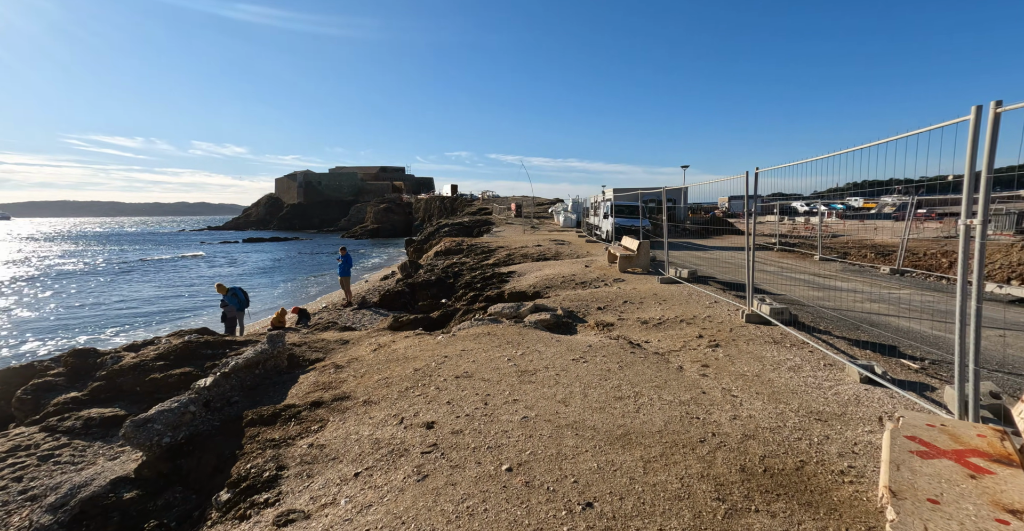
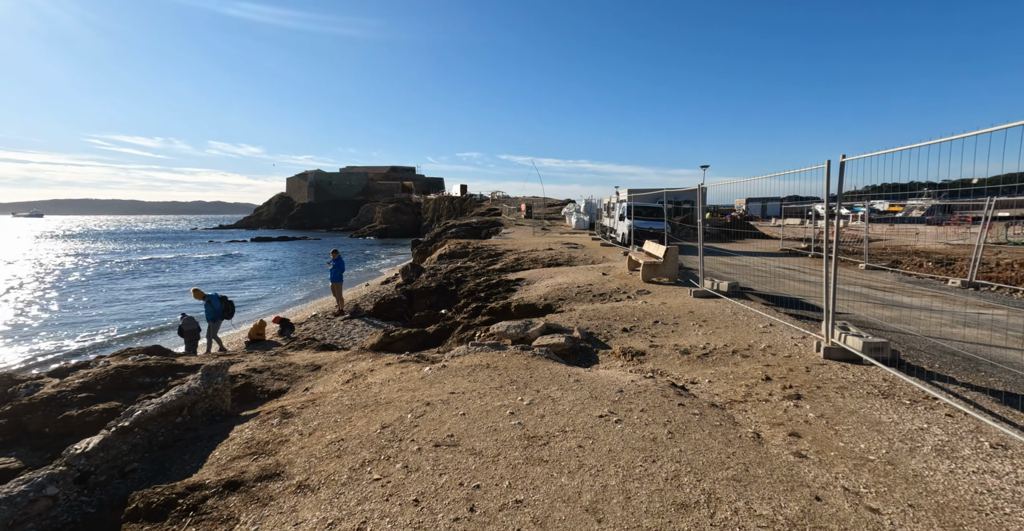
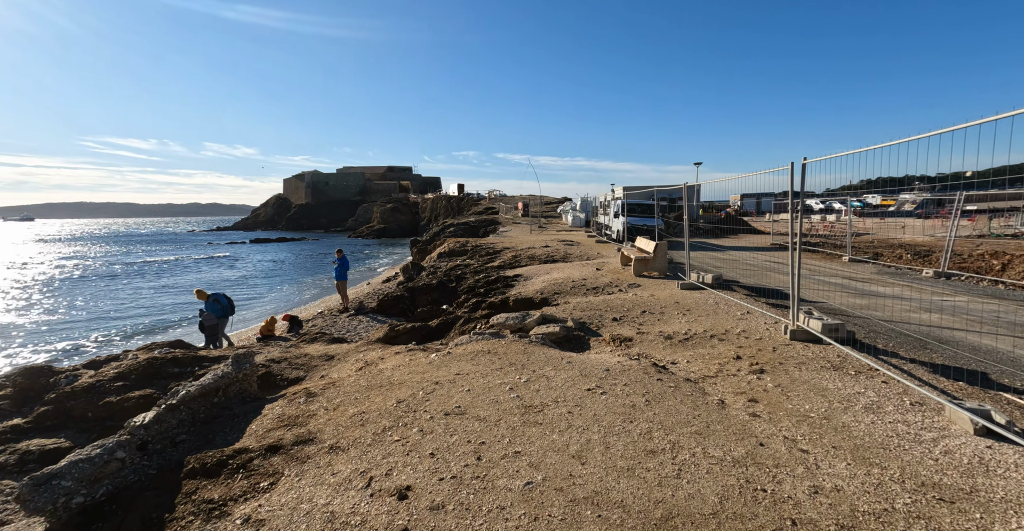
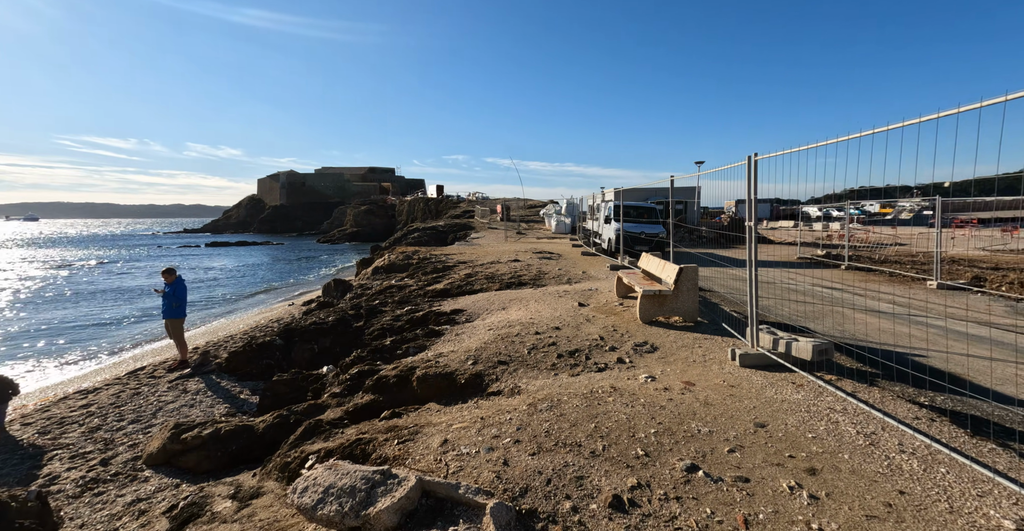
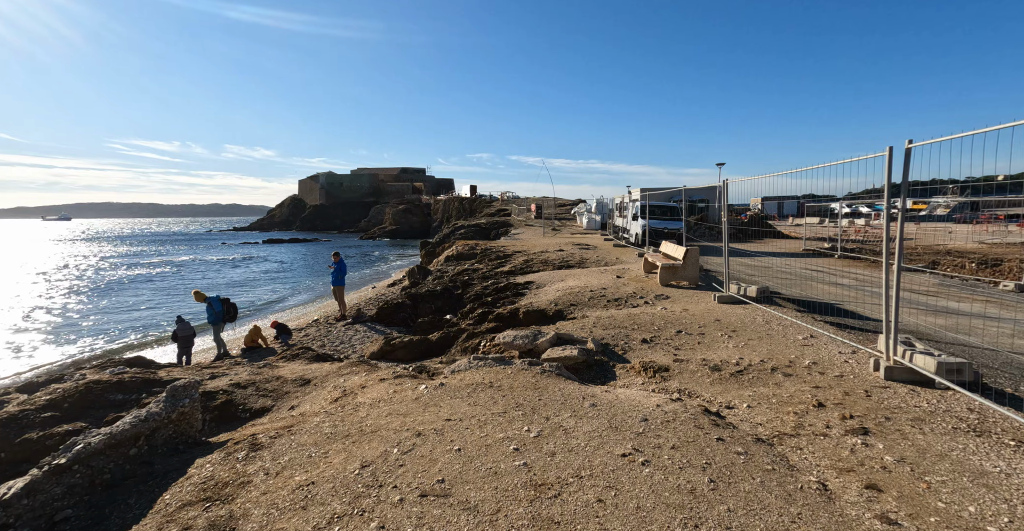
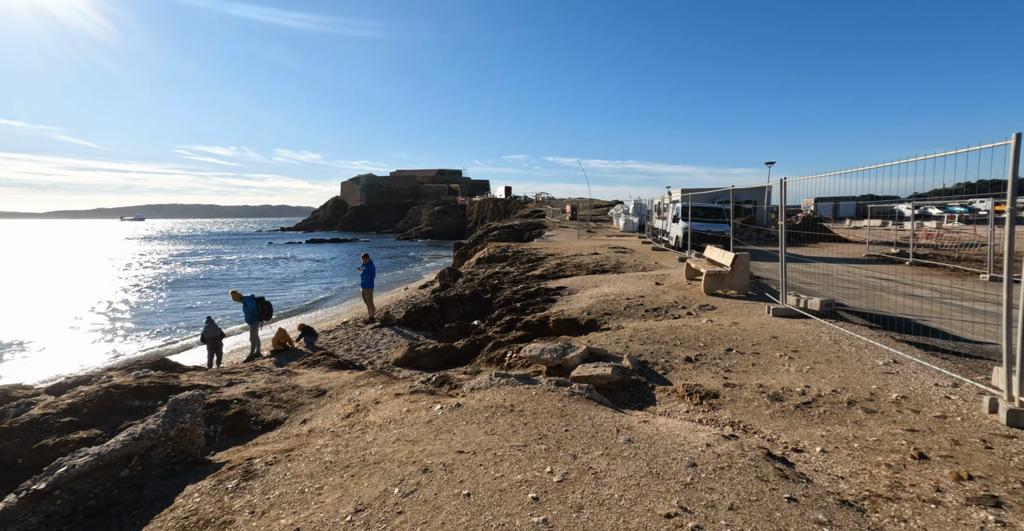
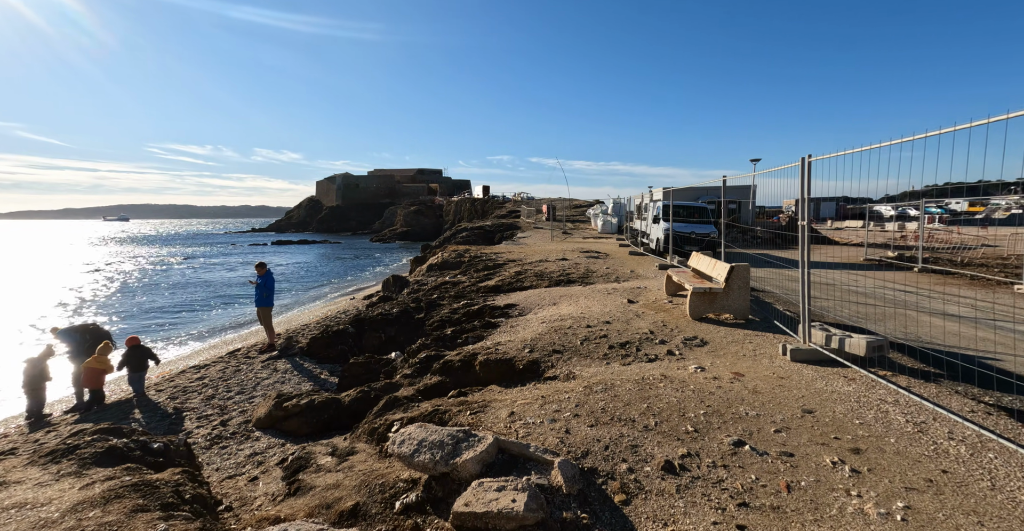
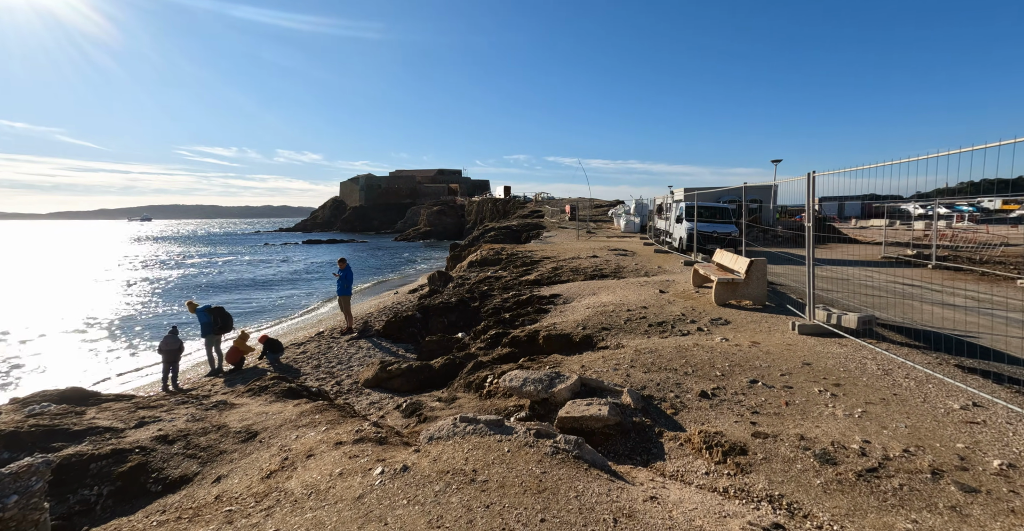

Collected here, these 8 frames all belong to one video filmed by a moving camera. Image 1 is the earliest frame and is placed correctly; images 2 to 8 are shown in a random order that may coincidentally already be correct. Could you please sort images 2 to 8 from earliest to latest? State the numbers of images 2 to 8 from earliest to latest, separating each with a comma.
3, 2, 5, 6, 8, 7, 4
